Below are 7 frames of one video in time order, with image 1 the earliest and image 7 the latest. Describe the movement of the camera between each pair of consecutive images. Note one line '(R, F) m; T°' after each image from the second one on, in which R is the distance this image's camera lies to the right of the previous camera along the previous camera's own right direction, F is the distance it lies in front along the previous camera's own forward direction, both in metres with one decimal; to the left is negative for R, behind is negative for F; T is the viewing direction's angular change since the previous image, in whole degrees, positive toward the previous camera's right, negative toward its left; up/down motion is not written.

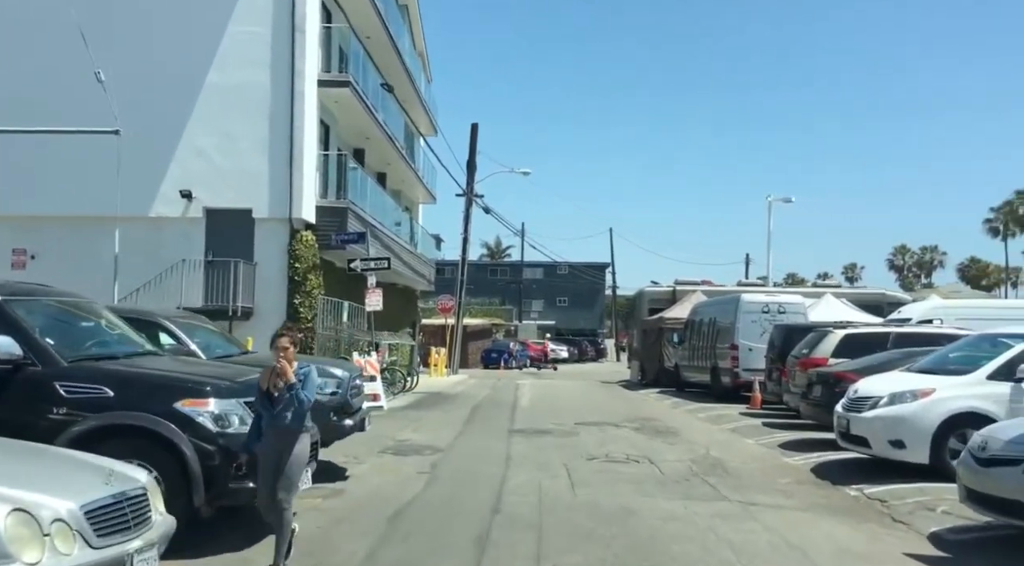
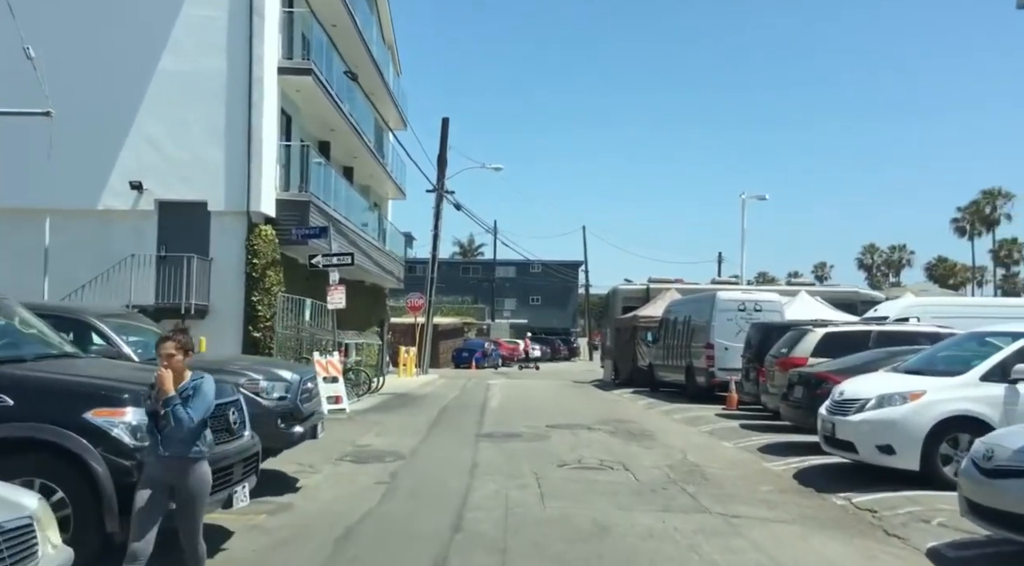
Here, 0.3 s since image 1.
(+0.1, +0.7) m; +2°
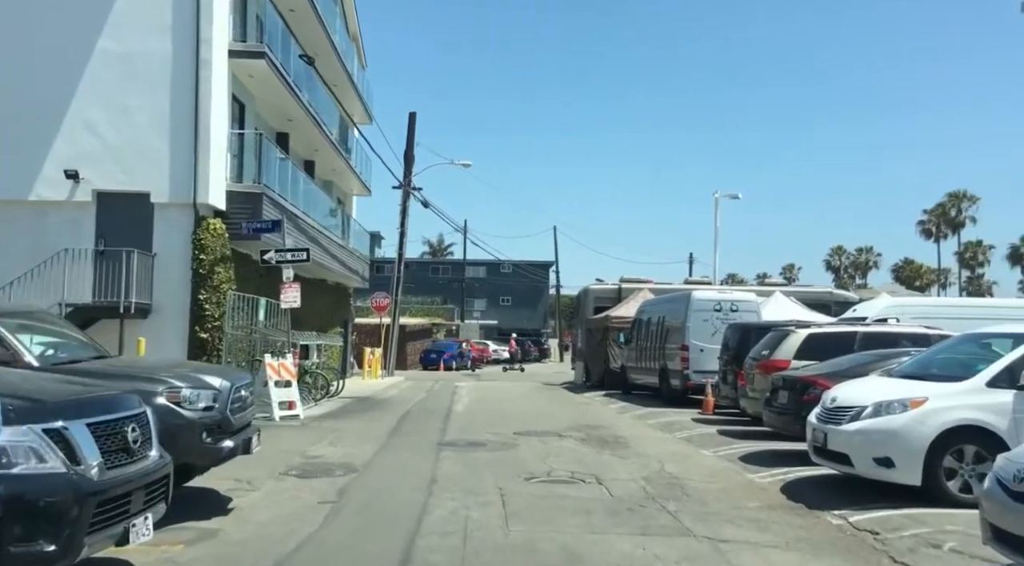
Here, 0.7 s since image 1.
(+0.1, +1.0) m; +2°
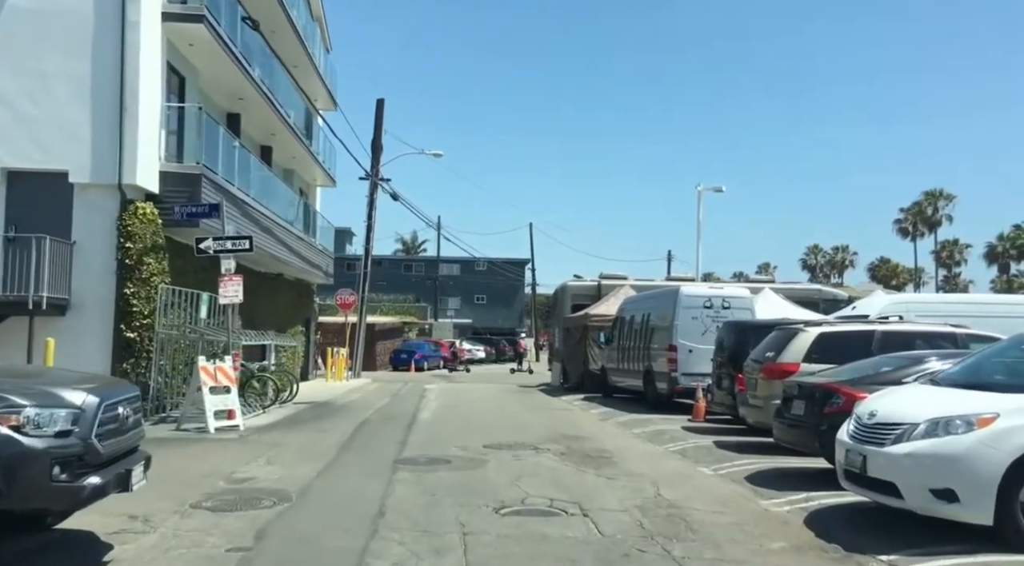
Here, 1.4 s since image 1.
(+0.1, +1.9) m; +2°
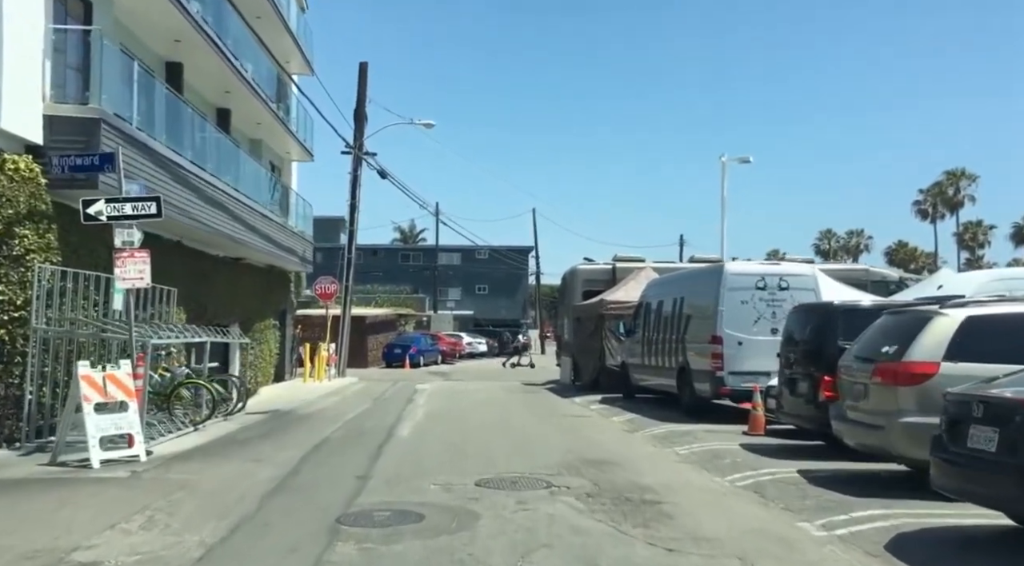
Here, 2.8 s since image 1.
(0.0, +3.9) m; 0°
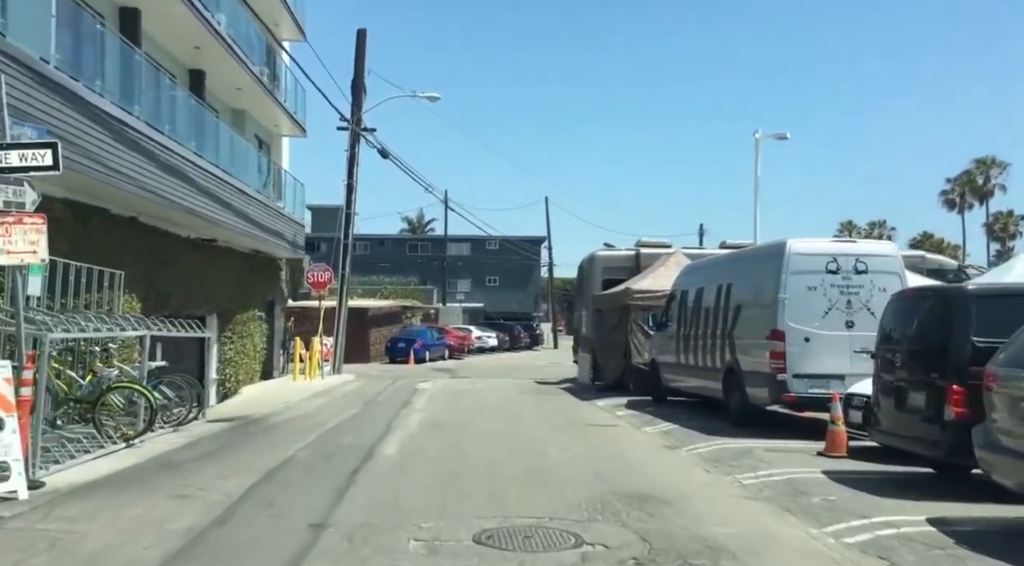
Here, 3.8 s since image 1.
(0.0, +2.8) m; -1°
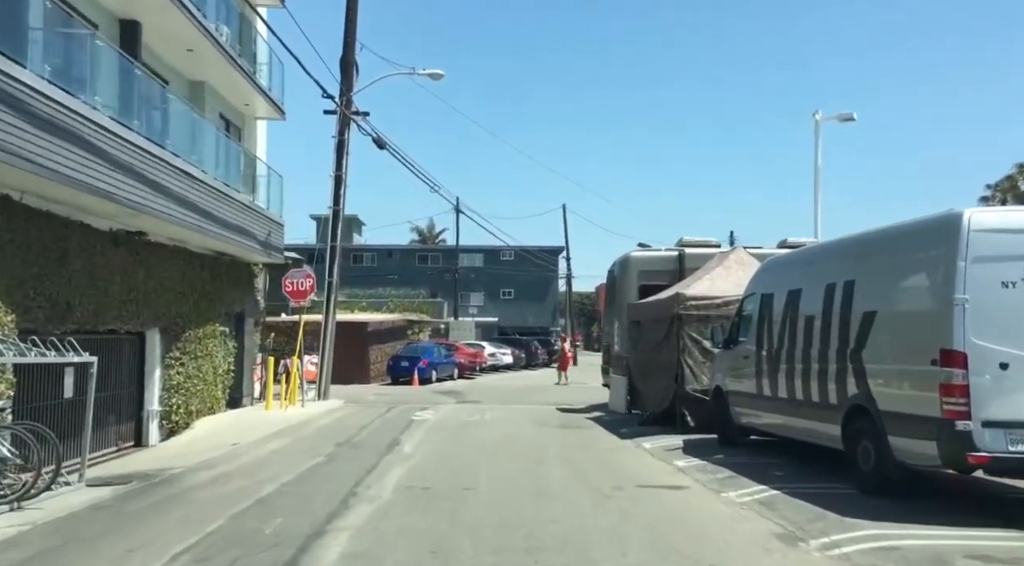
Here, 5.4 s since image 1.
(0.0, +4.4) m; -1°
